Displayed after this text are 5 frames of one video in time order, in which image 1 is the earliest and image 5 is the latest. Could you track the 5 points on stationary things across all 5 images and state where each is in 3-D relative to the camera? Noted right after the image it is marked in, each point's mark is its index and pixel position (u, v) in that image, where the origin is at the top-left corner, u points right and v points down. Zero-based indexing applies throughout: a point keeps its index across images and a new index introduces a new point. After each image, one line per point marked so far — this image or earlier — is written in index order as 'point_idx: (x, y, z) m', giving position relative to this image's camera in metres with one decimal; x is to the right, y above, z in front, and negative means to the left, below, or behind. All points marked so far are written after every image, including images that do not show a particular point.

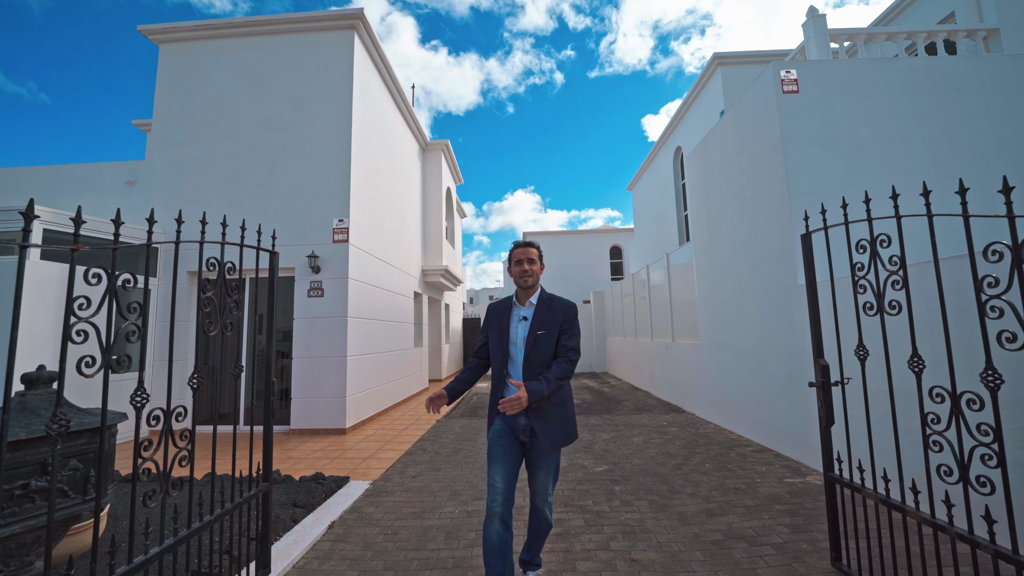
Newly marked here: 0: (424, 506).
0: (-0.8, -2.0, +3.9) m
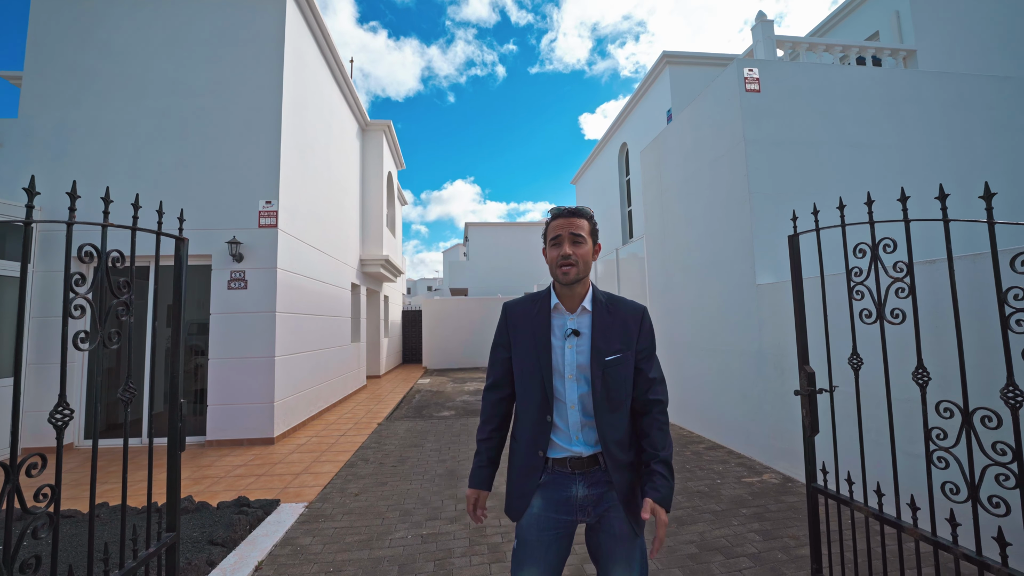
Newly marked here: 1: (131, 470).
0: (-1.1, -1.9, +3.5) m
1: (-4.3, -2.1, +4.9) m
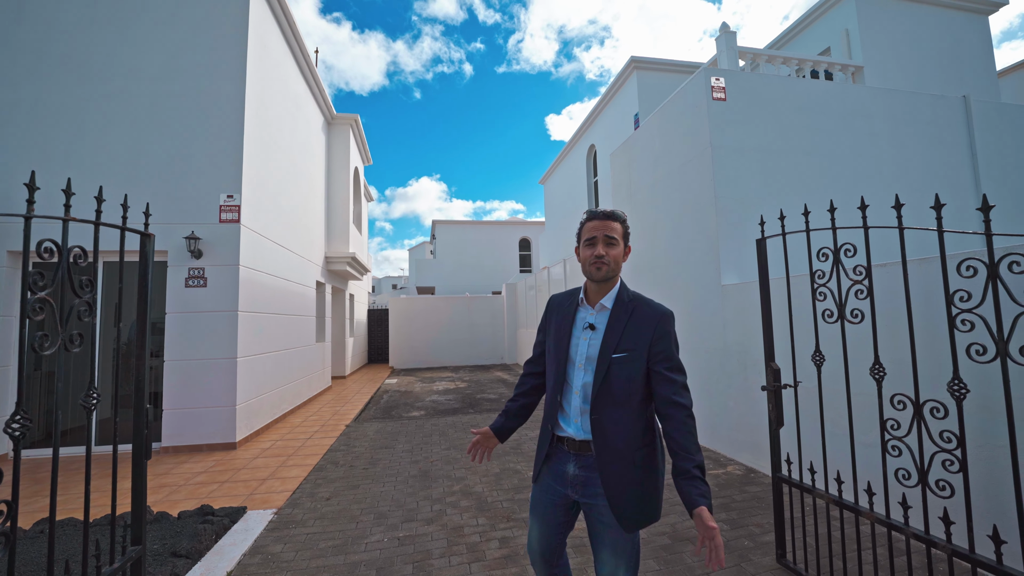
0: (-1.3, -1.9, +3.4) m
1: (-4.6, -2.0, +4.6) m
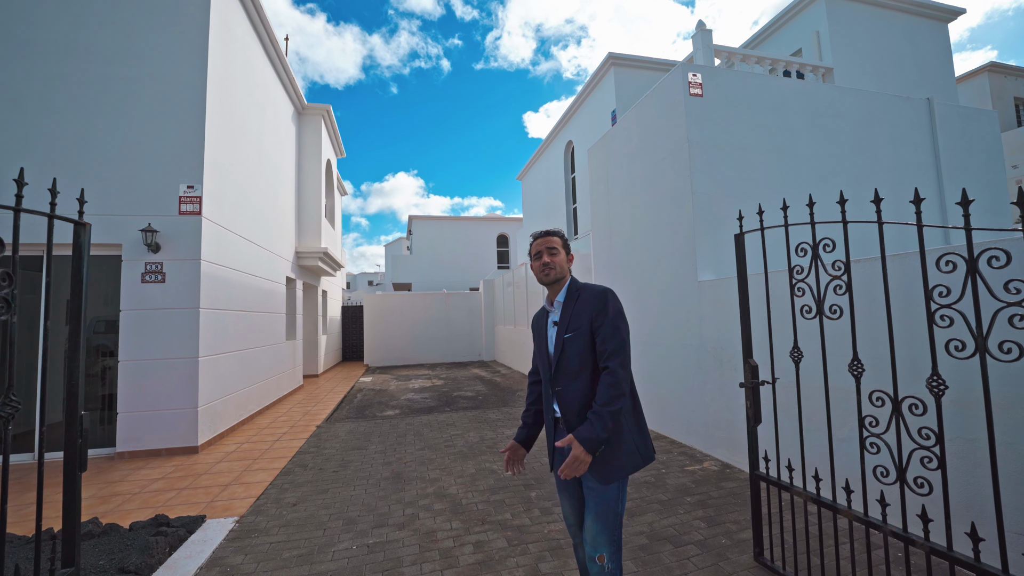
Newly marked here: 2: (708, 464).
0: (-1.5, -1.9, +3.2) m
1: (-4.8, -2.0, +4.3) m
2: (+2.0, -1.8, +4.5) m
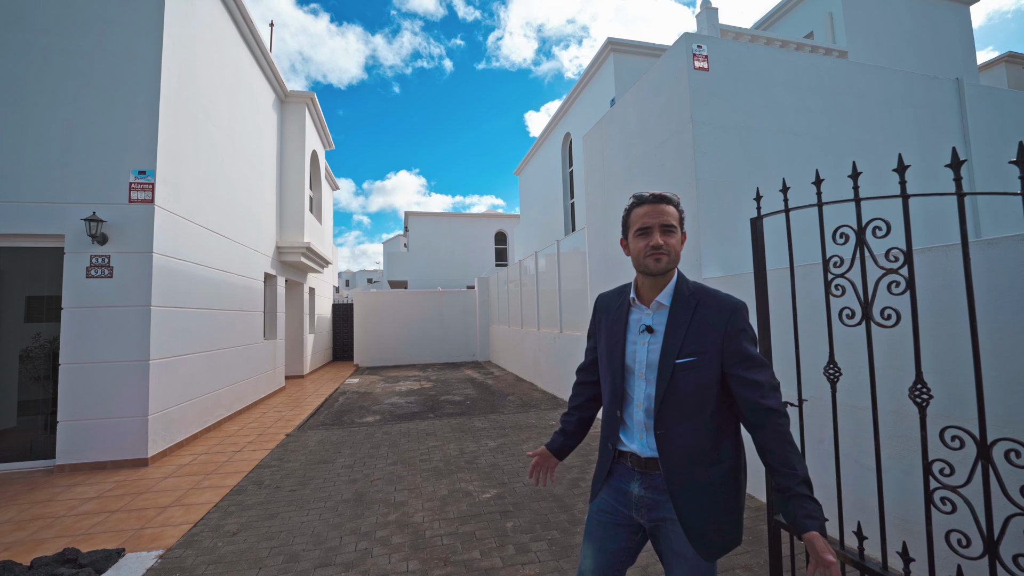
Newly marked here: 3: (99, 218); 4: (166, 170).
0: (-1.7, -1.9, +2.7) m
1: (-5.1, -1.9, +3.8) m
2: (+1.8, -1.8, +4.0) m
3: (-4.8, +0.8, +5.1) m
4: (-4.4, +1.5, +5.5) m
